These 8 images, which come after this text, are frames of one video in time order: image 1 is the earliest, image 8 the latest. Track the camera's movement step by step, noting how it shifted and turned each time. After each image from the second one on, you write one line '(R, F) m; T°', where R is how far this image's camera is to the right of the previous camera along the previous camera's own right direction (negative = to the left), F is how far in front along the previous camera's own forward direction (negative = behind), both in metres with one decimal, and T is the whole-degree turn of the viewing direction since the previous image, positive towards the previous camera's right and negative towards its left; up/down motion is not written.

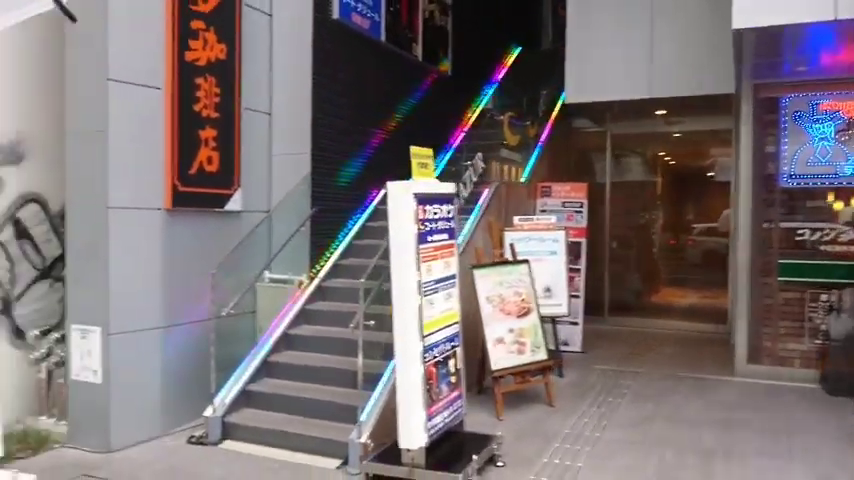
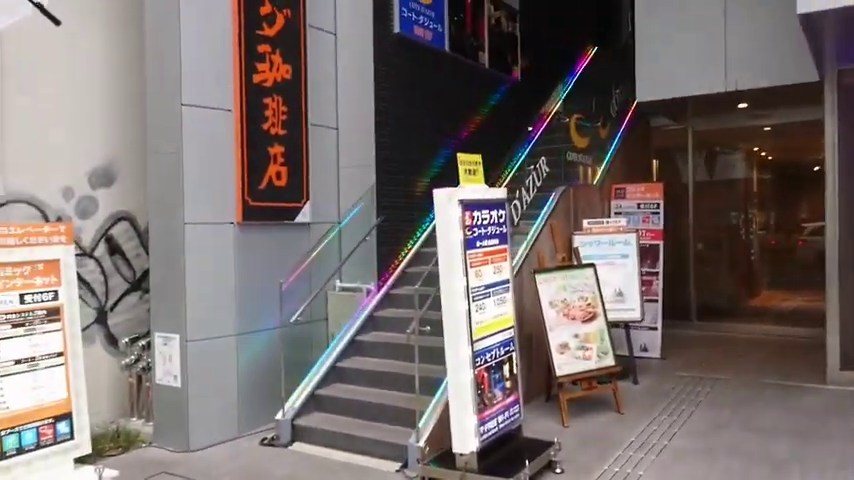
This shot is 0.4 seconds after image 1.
(+0.3, 0.0) m; -8°
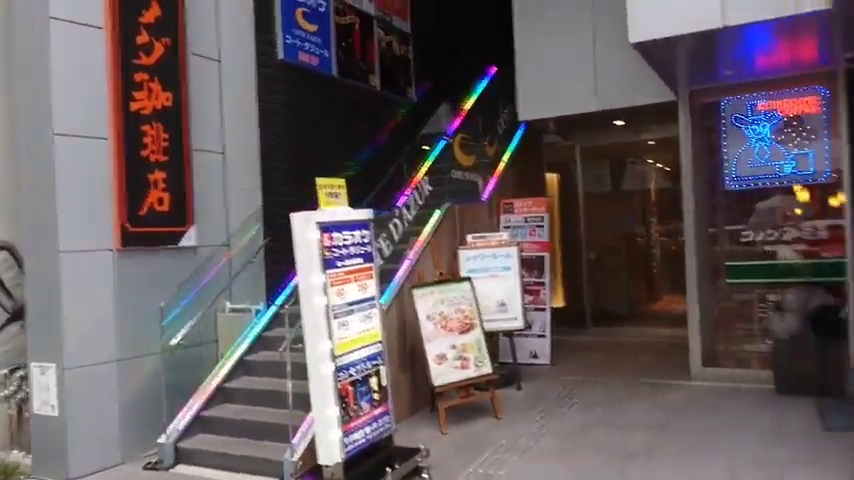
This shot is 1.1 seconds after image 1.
(+0.6, -0.3) m; +5°
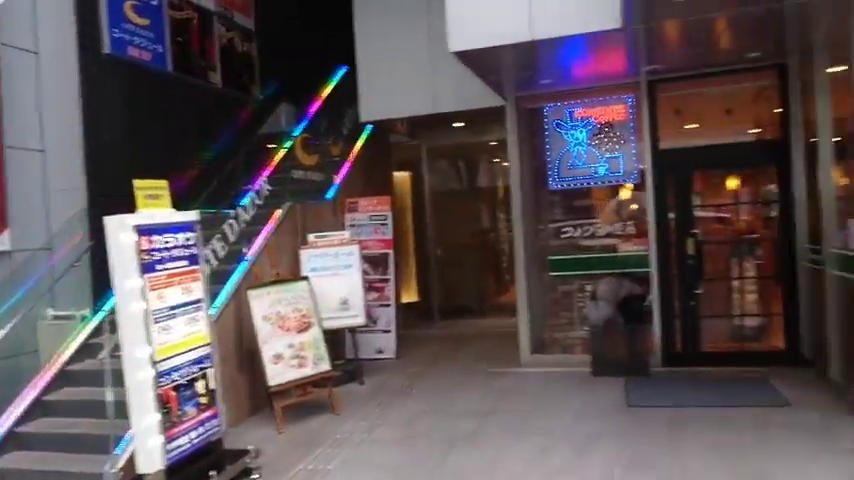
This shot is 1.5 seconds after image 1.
(+0.3, -0.2) m; +11°
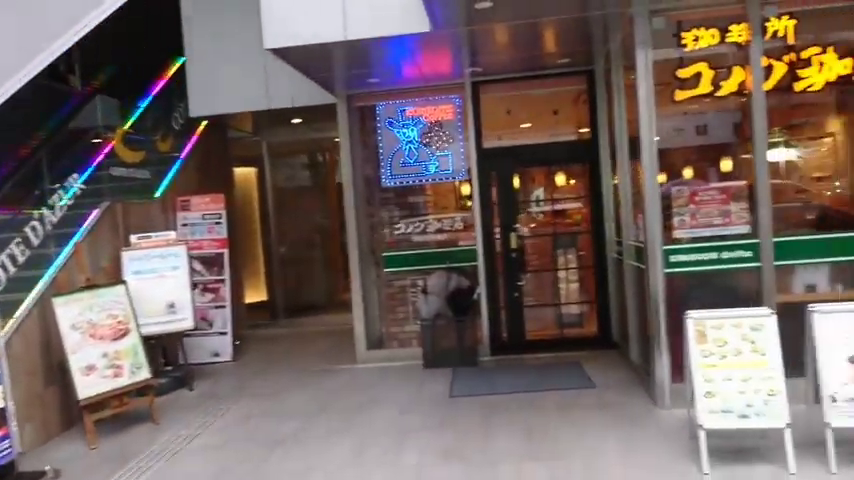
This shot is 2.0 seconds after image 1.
(+0.4, -0.1) m; +11°
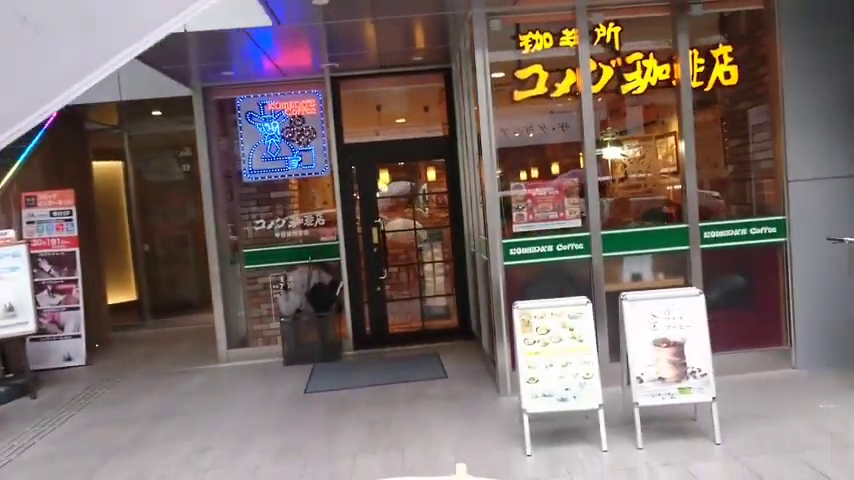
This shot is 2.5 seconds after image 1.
(+0.4, -0.1) m; +8°
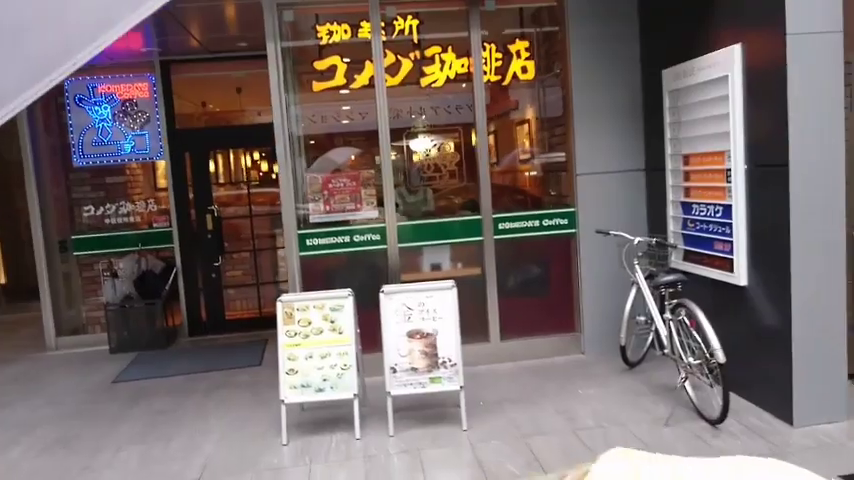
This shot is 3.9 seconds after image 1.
(+1.3, -0.1) m; +4°
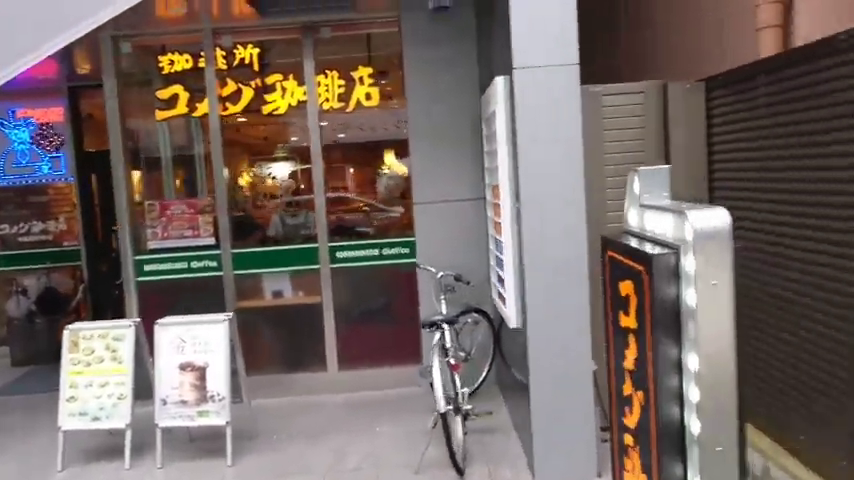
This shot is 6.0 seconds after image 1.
(+2.0, +0.2) m; -6°
